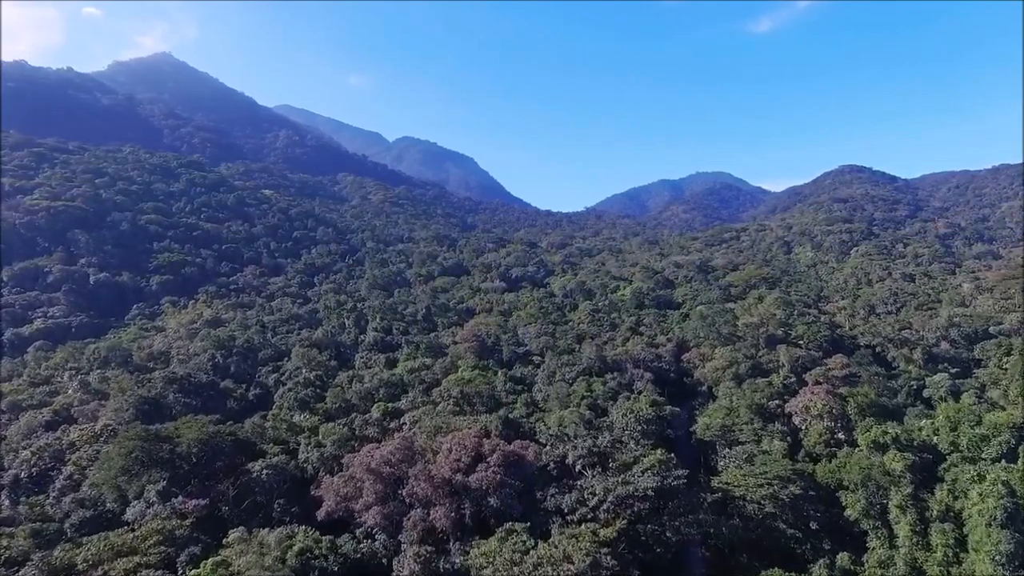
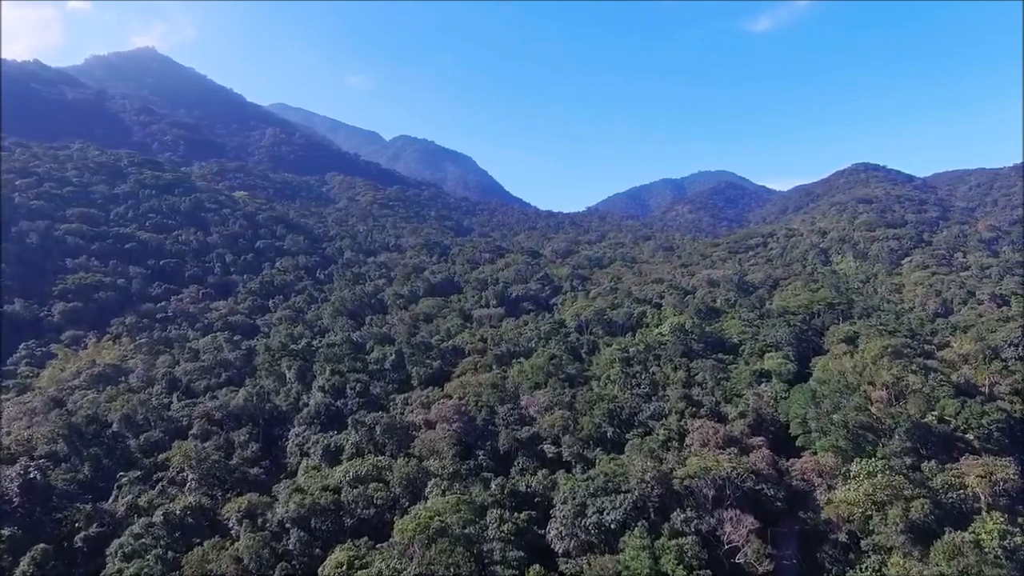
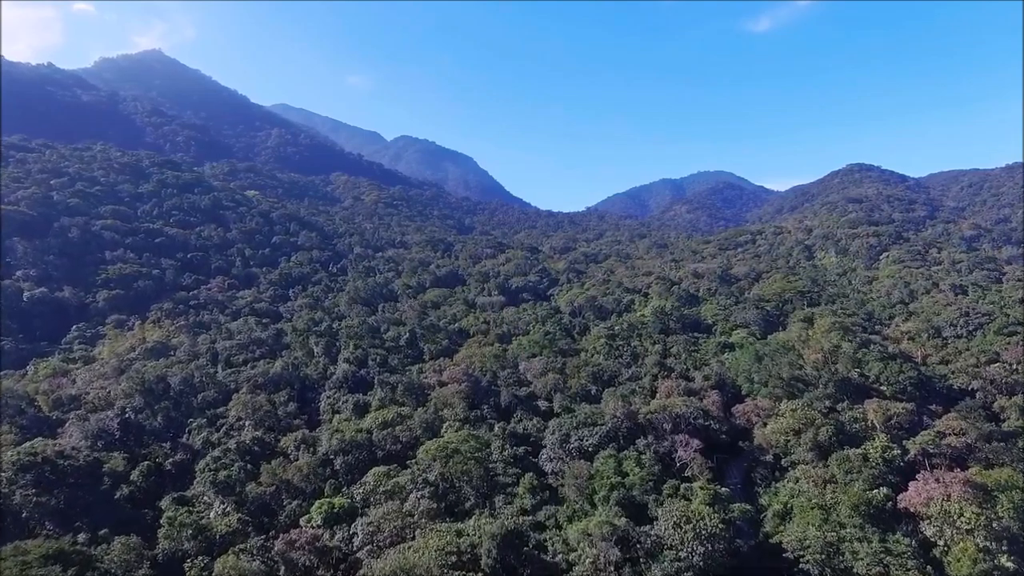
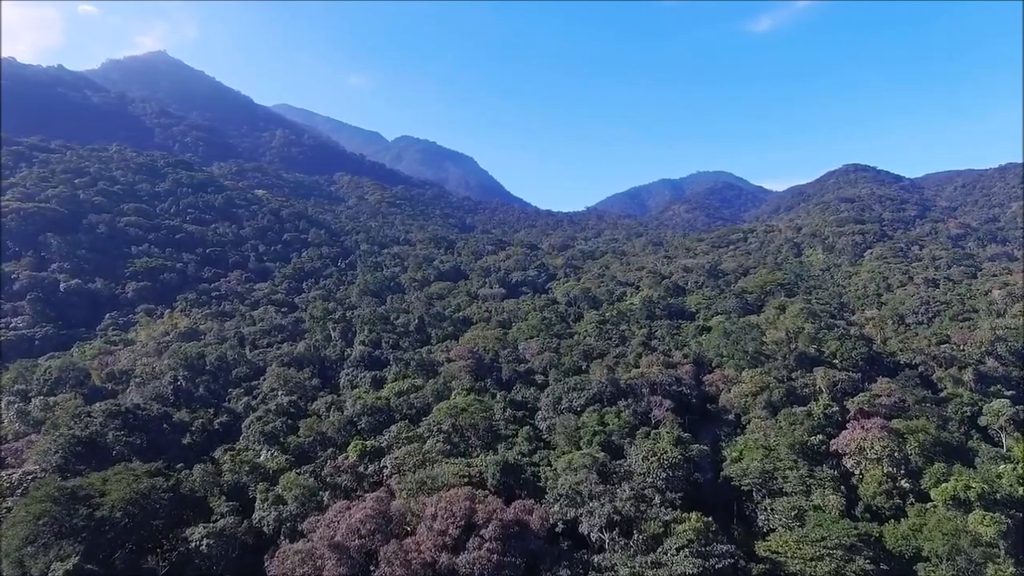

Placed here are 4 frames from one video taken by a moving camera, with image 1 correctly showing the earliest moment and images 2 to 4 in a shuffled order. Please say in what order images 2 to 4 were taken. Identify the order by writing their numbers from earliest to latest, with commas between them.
4, 3, 2
